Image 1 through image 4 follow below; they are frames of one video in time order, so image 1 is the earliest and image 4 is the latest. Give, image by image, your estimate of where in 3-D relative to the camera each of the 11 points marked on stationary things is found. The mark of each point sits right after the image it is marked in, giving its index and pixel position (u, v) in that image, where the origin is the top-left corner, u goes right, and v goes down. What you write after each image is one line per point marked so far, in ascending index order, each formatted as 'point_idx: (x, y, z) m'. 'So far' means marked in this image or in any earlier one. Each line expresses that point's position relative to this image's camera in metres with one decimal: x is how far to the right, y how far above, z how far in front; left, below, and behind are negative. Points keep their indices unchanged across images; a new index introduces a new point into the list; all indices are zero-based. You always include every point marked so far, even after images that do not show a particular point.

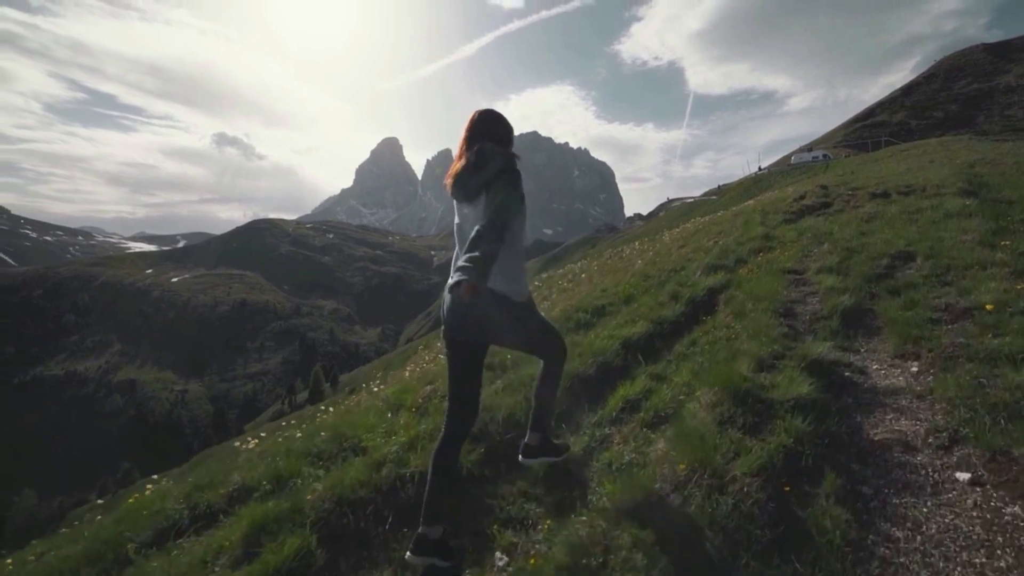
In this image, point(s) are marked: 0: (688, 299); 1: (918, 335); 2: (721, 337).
0: (+3.9, -0.3, +13.1) m
1: (+5.5, -0.6, +7.9) m
2: (+3.7, -0.9, +10.3) m
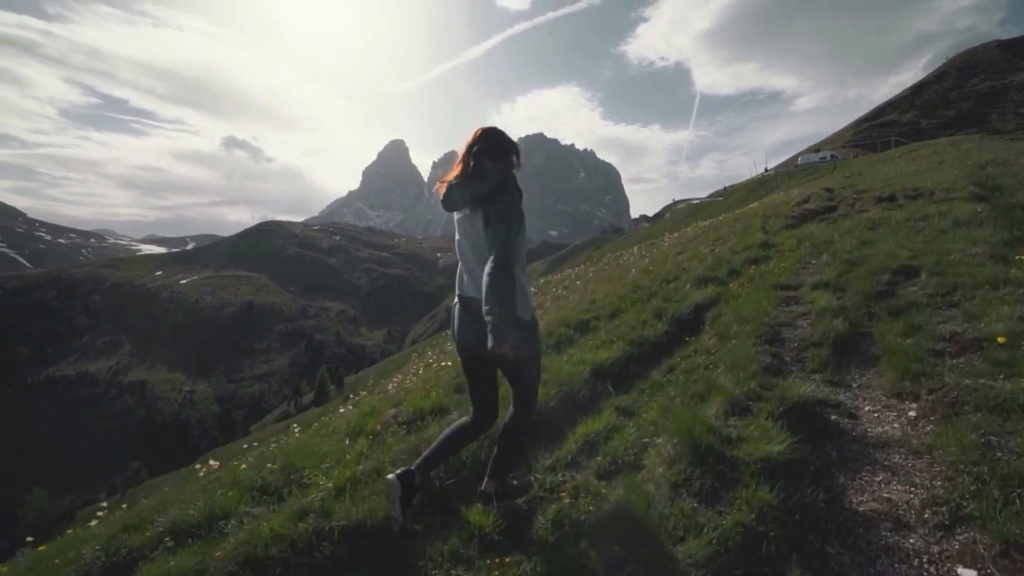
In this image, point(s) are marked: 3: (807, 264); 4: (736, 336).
0: (+3.3, -0.6, +12.1) m
1: (+4.7, -1.0, +6.9) m
2: (+3.0, -1.2, +9.2) m
3: (+6.9, +0.6, +13.6) m
4: (+3.6, -0.7, +9.4) m
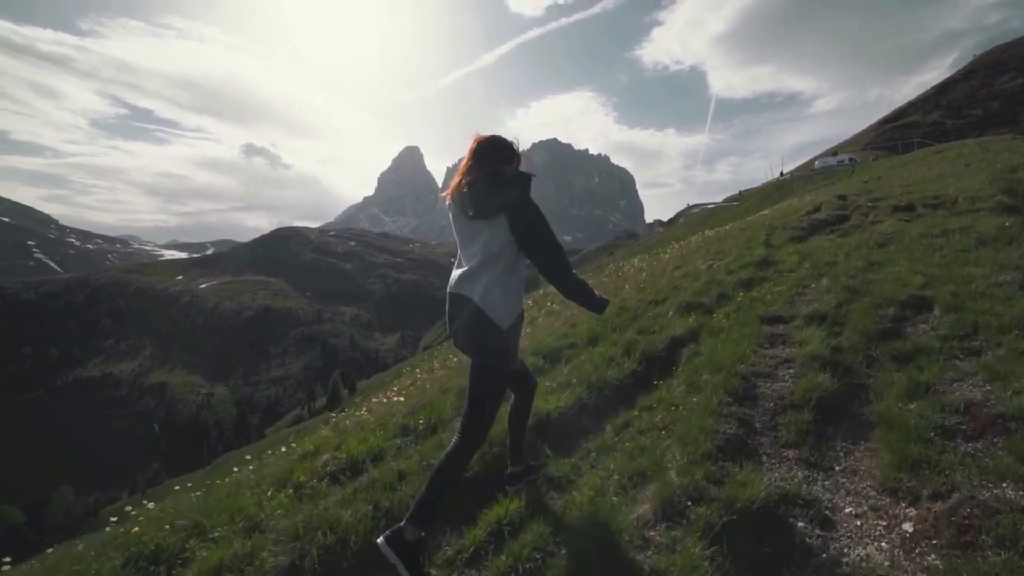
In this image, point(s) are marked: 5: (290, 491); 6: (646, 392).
0: (+2.3, -1.1, +10.4) m
1: (+3.6, -1.5, +5.2) m
2: (+1.9, -1.7, +7.6) m
3: (+6.0, 0.0, +11.9) m
4: (+2.6, -1.3, +7.8) m
5: (-3.8, -3.4, +9.8) m
6: (+2.1, -1.6, +9.1) m
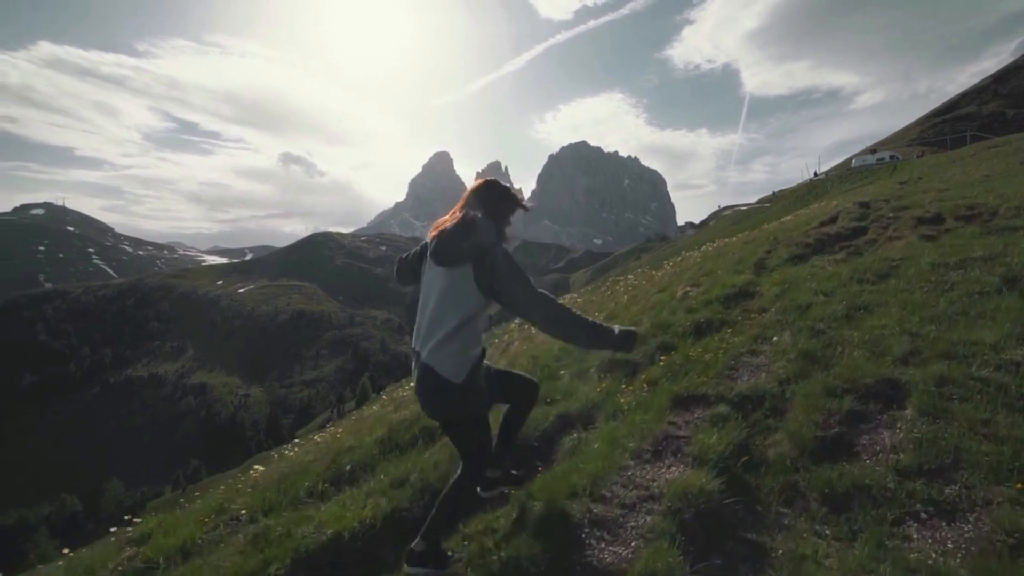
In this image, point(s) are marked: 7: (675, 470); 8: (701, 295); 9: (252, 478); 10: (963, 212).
0: (+0.1, -2.0, +7.8) m
1: (+1.0, -2.3, +2.4) m
2: (-0.6, -2.6, +5.0) m
3: (+3.8, -0.9, +9.0) m
4: (+0.1, -2.1, +5.1) m
5: (-6.1, -4.2, +7.6) m
6: (-0.3, -2.5, +6.5) m
7: (+1.6, -1.8, +5.7) m
8: (+4.4, -0.2, +14.0) m
9: (-5.5, -4.0, +12.2) m
10: (+13.7, +2.3, +17.9) m
